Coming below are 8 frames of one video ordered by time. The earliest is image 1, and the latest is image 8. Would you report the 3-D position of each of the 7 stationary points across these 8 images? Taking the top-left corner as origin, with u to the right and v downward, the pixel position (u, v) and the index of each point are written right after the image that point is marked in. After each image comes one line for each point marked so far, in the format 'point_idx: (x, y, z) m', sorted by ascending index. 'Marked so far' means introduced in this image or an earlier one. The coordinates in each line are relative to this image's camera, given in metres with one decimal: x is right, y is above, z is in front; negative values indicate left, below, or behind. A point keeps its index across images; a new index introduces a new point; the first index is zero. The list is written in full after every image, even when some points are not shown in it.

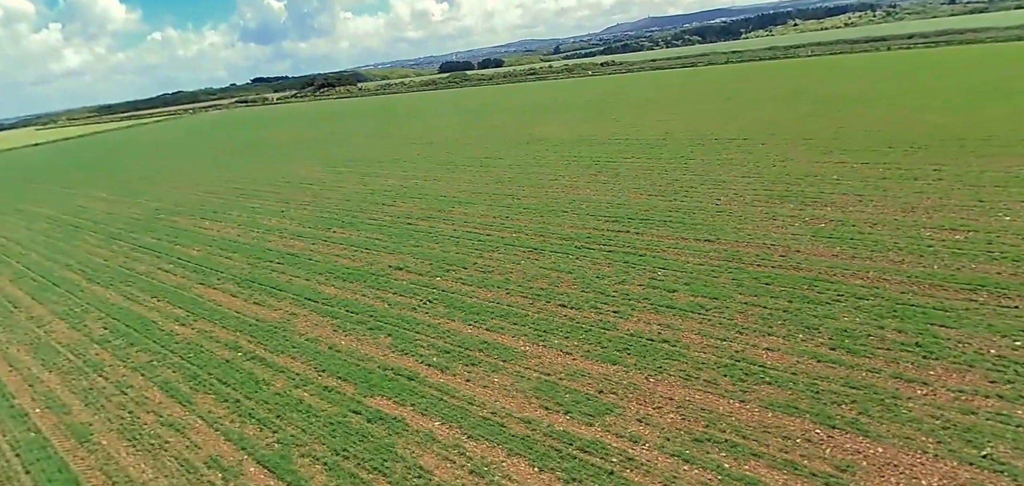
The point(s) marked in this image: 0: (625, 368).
0: (+2.1, -2.3, +9.3) m
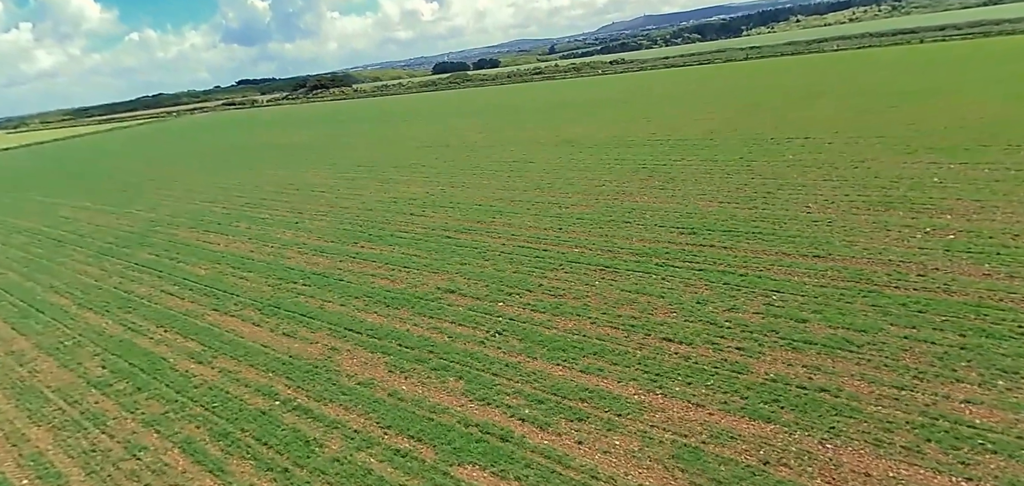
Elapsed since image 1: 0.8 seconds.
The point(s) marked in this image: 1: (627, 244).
0: (+4.0, -2.7, +7.4) m
1: (+3.4, 0.0, +15.1) m
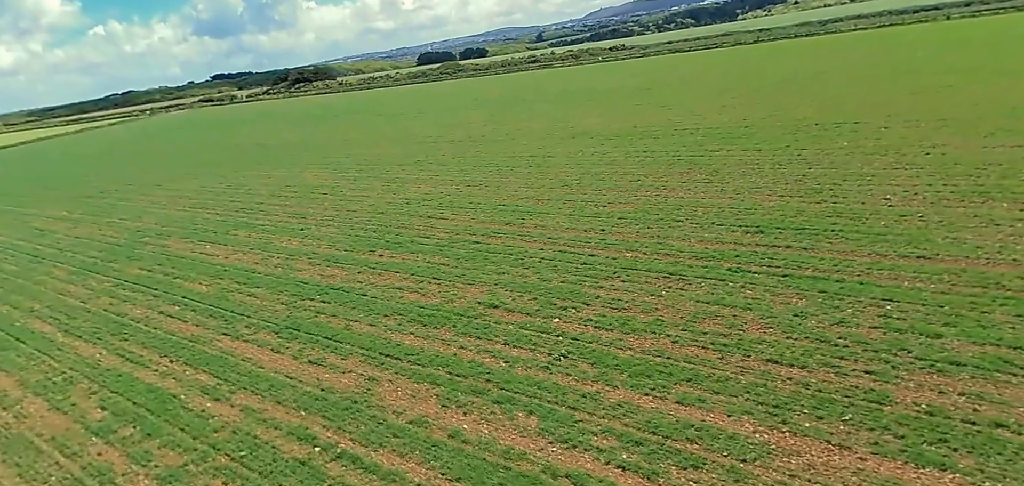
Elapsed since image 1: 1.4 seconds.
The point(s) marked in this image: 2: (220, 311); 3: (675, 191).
0: (+5.5, -2.8, +6.1) m
1: (+4.6, -0.1, +13.7) m
2: (-9.0, -2.1, +15.9) m
3: (+6.1, +1.9, +18.7) m
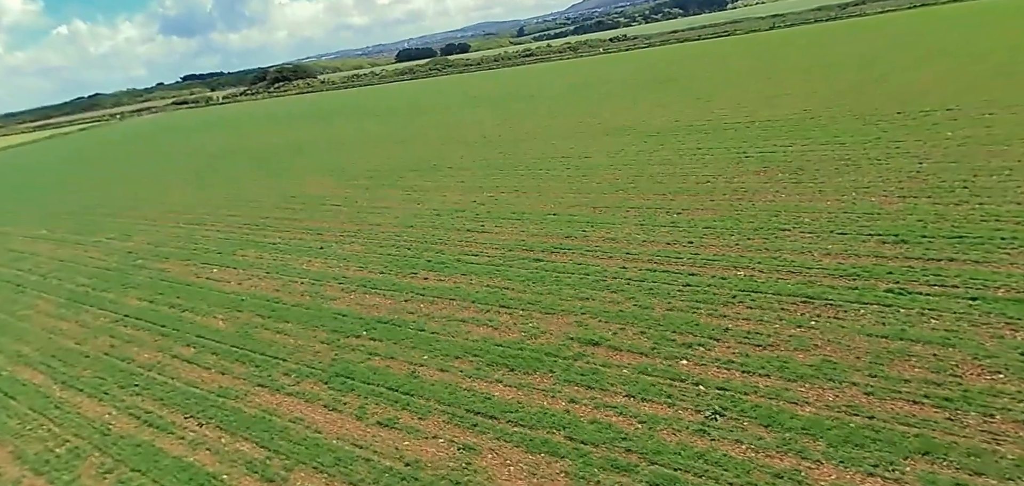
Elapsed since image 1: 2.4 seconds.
0: (+7.9, -3.1, +4.1) m
1: (+6.7, -0.4, +11.6) m
2: (-6.9, -2.9, +13.4) m
3: (+8.0, +1.6, +16.7) m
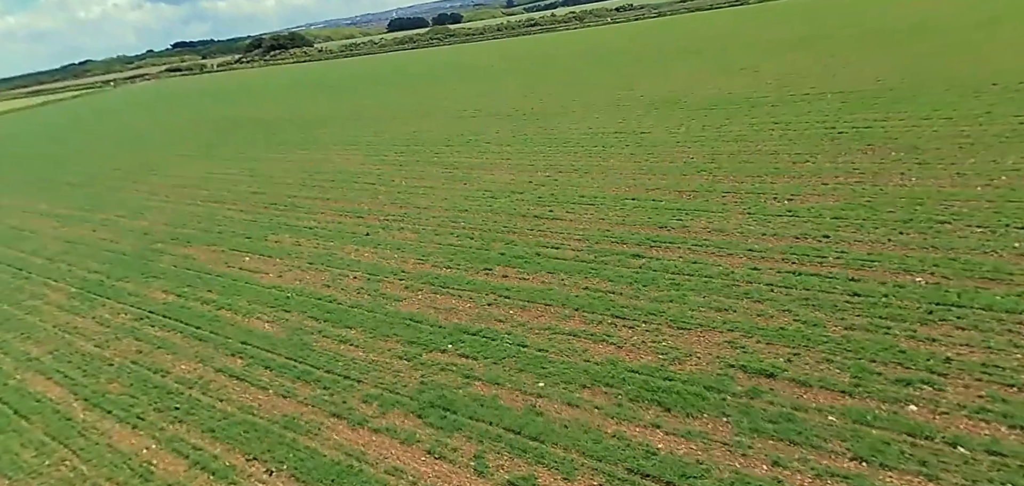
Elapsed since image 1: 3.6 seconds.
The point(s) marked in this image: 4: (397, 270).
0: (+10.4, -3.6, +1.9) m
1: (+9.2, -0.5, +9.3) m
2: (-4.4, -2.8, +11.2) m
3: (+10.5, +1.8, +14.3) m
4: (-3.5, -0.8, +15.4) m
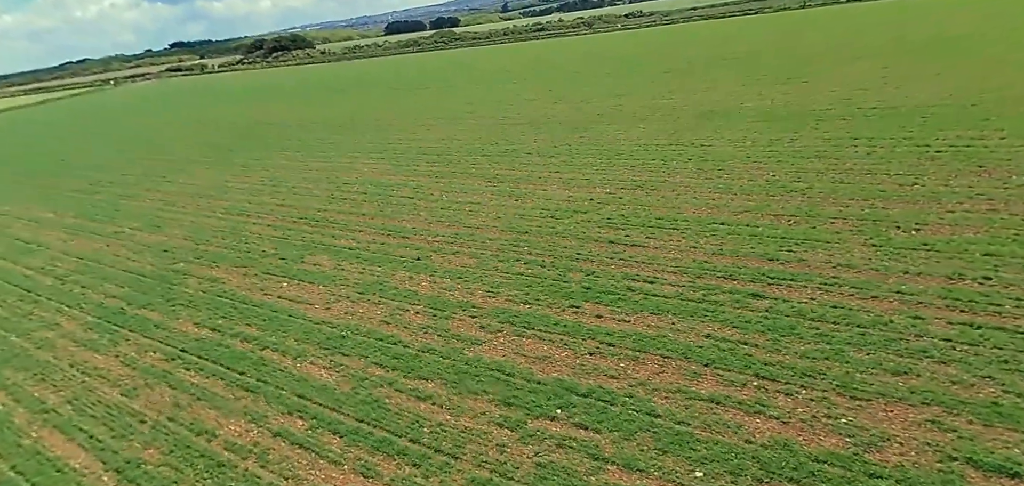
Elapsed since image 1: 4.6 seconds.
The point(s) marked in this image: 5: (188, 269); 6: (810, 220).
0: (+12.6, -4.4, 0.0) m
1: (+11.4, -1.3, +7.4) m
2: (-2.2, -3.6, +9.2) m
3: (+12.8, +0.9, +12.4) m
4: (-1.3, -1.6, +13.5) m
5: (-11.8, -1.0, +18.9) m
6: (+8.6, +0.7, +15.0) m
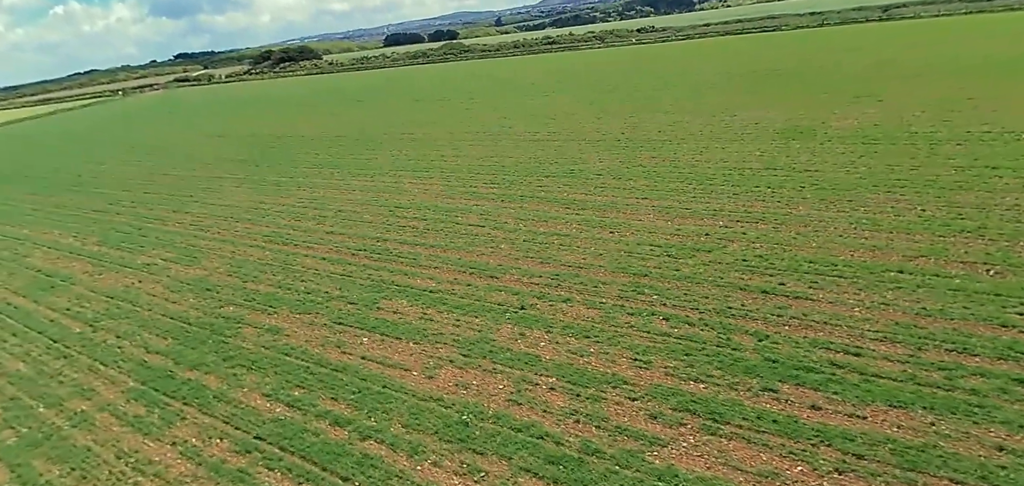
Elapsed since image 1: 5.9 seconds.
0: (+16.0, -5.5, -2.8) m
1: (+14.8, -2.5, +4.6) m
2: (+1.2, -4.7, +6.4) m
3: (+16.2, -0.4, +9.7) m
4: (+2.1, -2.8, +10.7) m
5: (-8.5, -2.3, +16.1) m
6: (+12.0, -0.6, +12.3) m
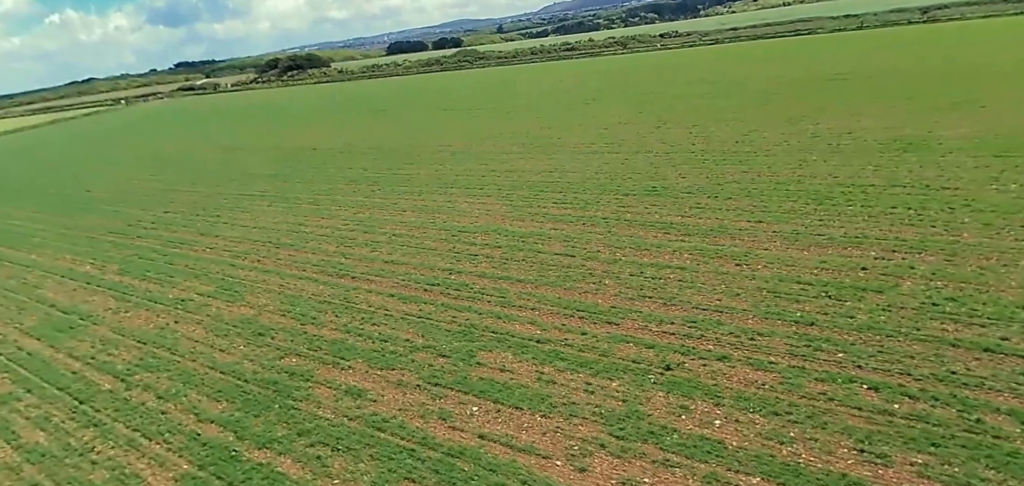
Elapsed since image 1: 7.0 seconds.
0: (+19.2, -6.1, -5.6) m
1: (+18.0, -3.3, +1.9) m
2: (+4.4, -5.6, +3.7) m
3: (+19.3, -1.2, +6.9) m
4: (+5.3, -3.7, +8.0) m
5: (-5.3, -3.4, +13.3) m
6: (+15.2, -1.5, +9.6) m
